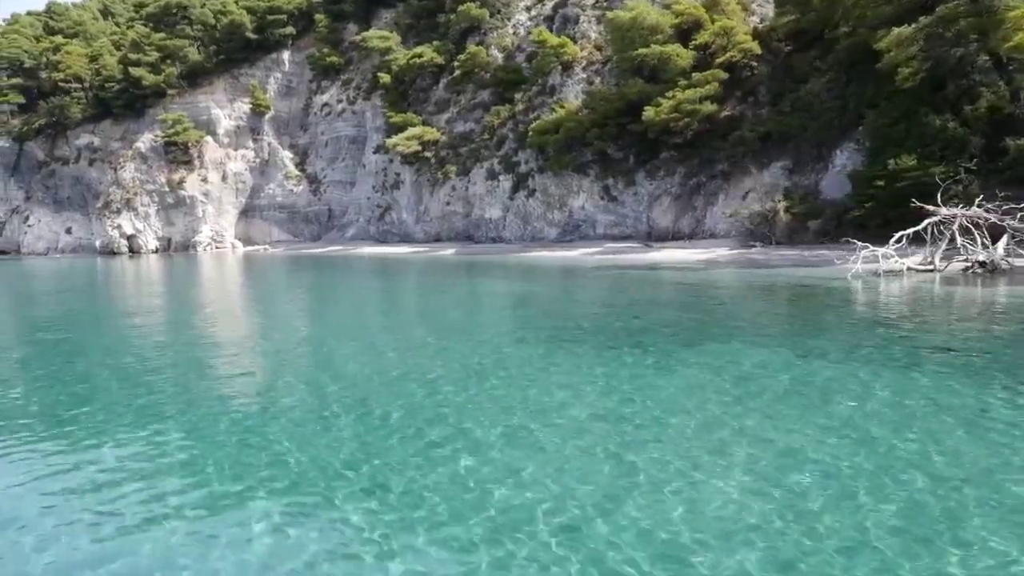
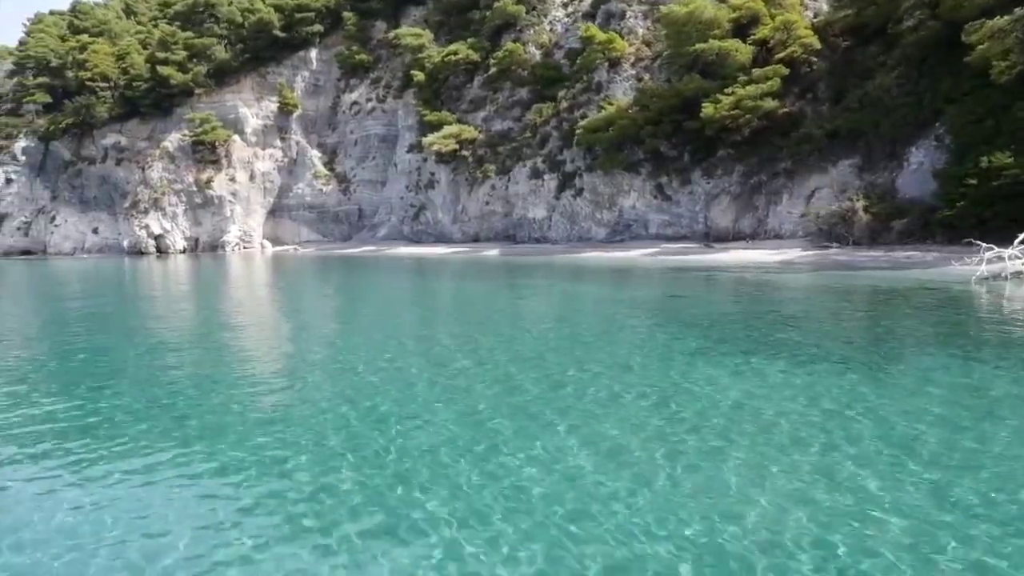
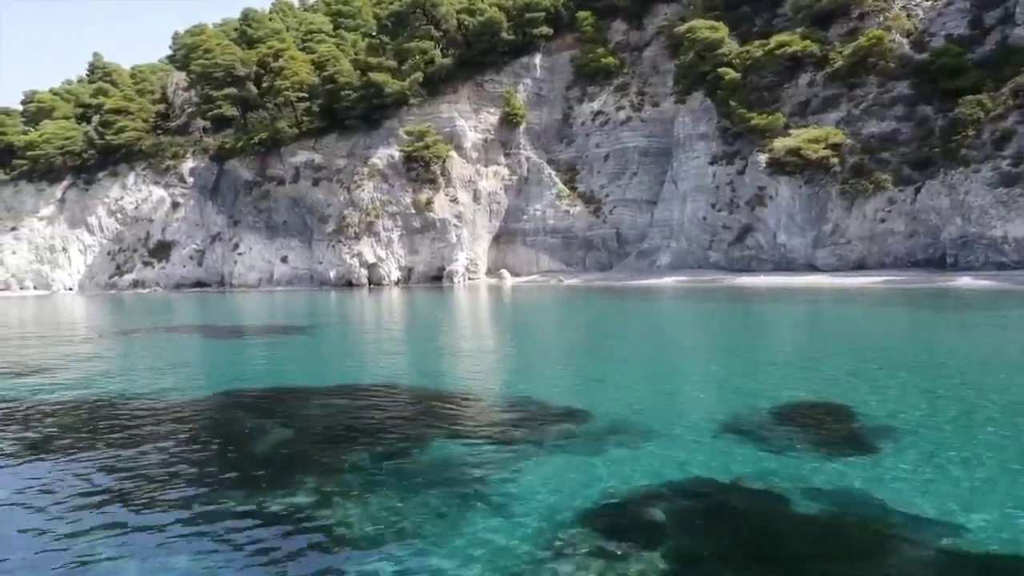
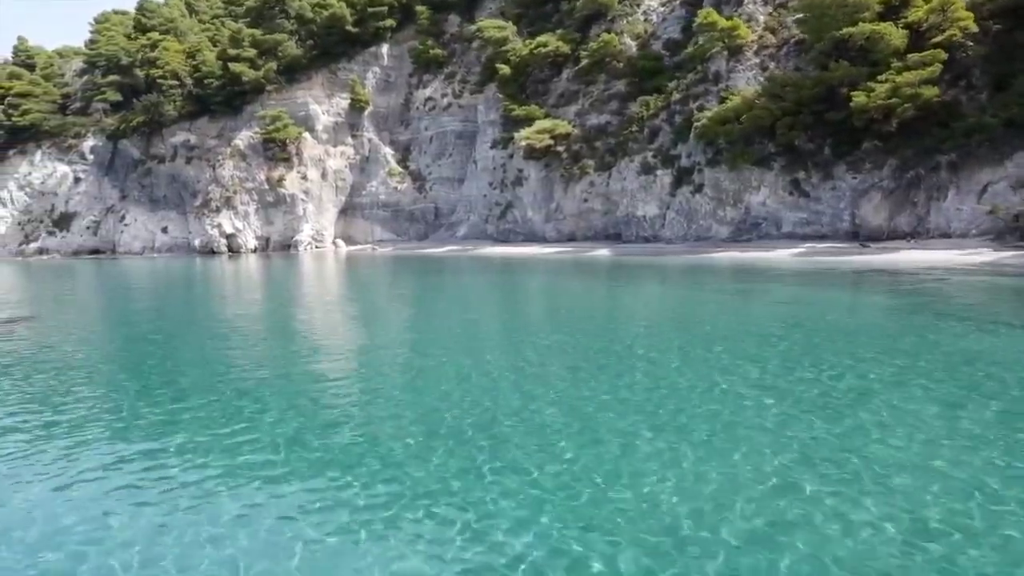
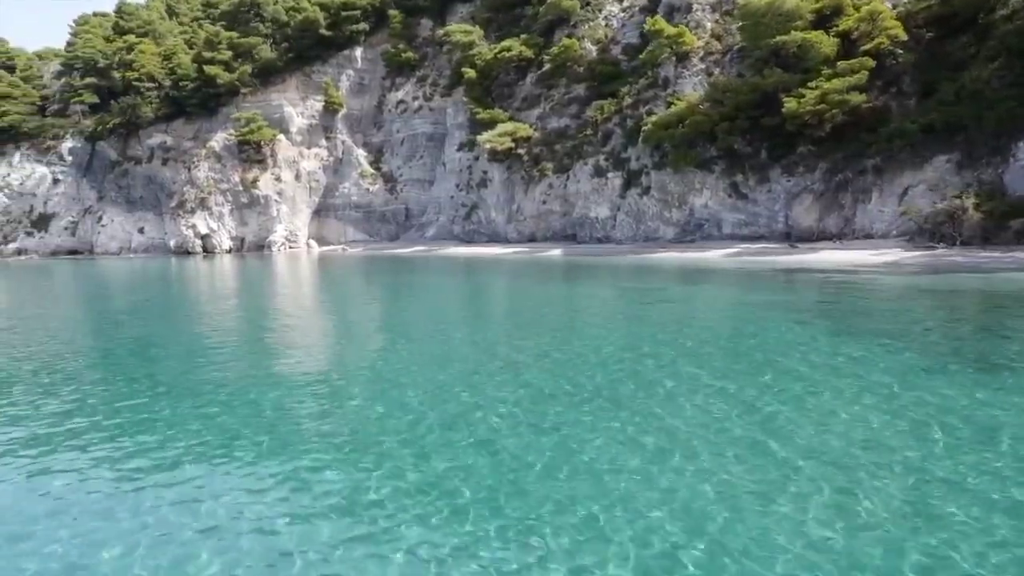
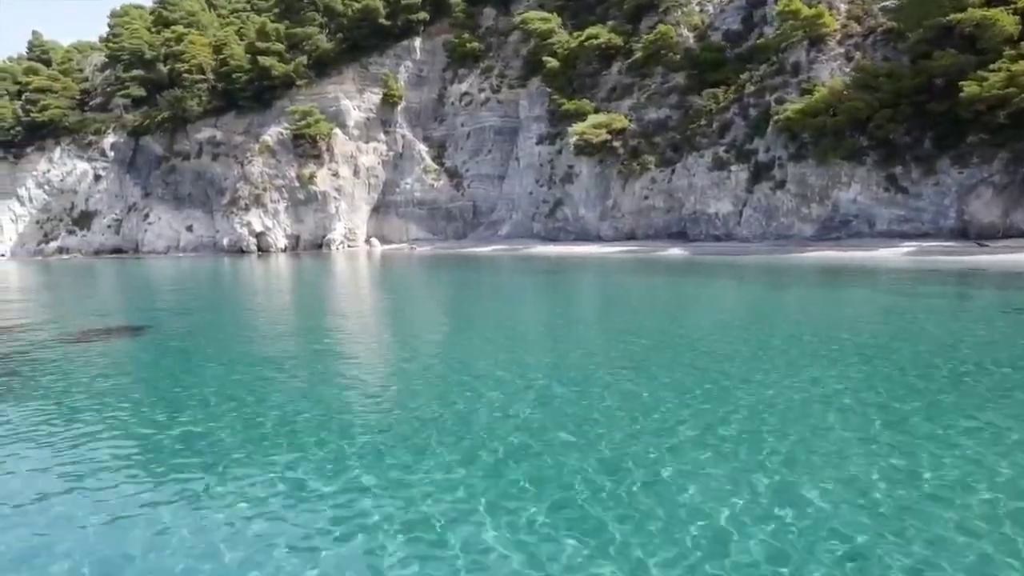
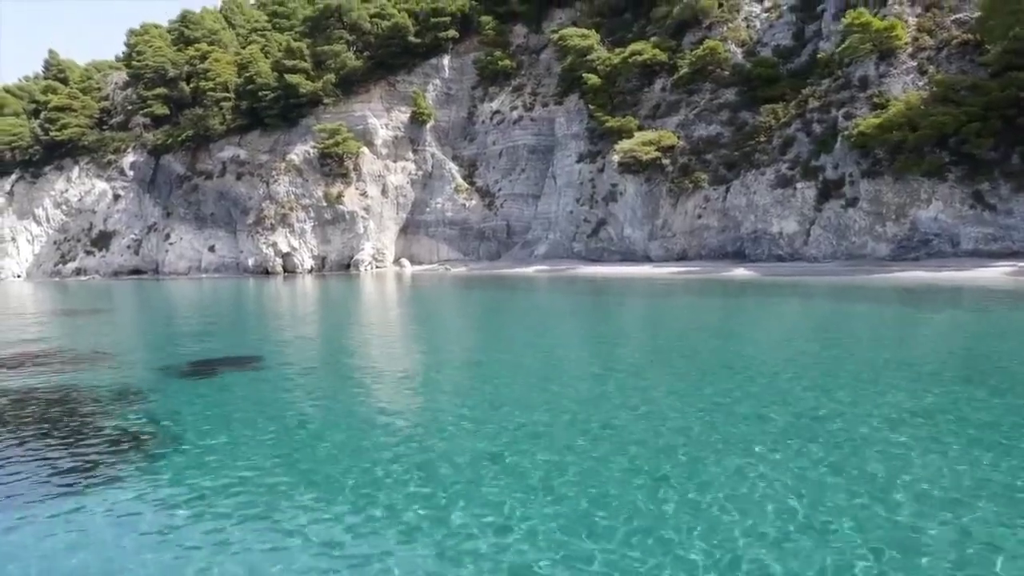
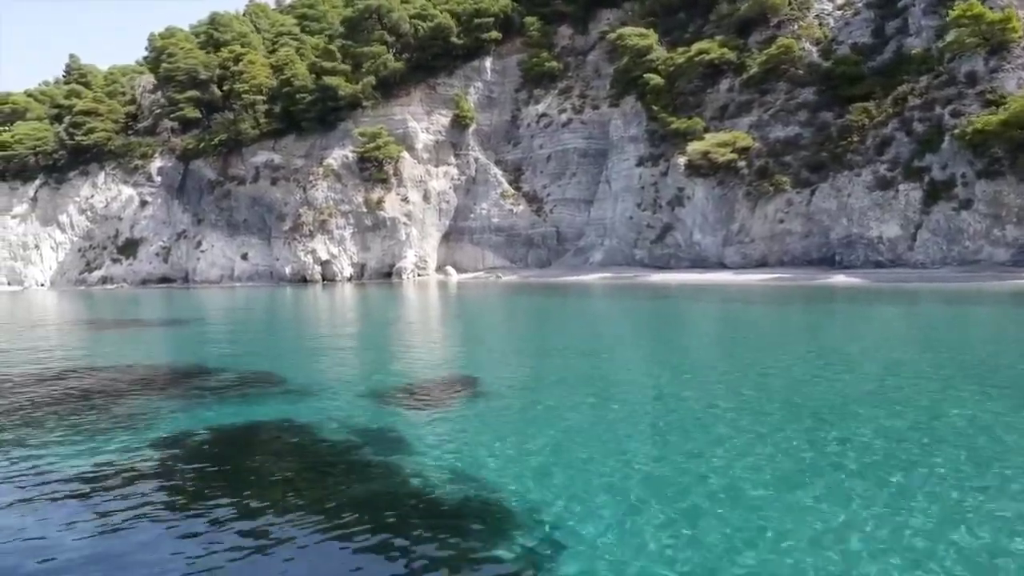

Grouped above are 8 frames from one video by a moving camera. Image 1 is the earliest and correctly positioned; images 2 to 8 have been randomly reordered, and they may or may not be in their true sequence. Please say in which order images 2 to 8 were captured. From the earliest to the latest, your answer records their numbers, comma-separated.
2, 5, 4, 6, 7, 8, 3
